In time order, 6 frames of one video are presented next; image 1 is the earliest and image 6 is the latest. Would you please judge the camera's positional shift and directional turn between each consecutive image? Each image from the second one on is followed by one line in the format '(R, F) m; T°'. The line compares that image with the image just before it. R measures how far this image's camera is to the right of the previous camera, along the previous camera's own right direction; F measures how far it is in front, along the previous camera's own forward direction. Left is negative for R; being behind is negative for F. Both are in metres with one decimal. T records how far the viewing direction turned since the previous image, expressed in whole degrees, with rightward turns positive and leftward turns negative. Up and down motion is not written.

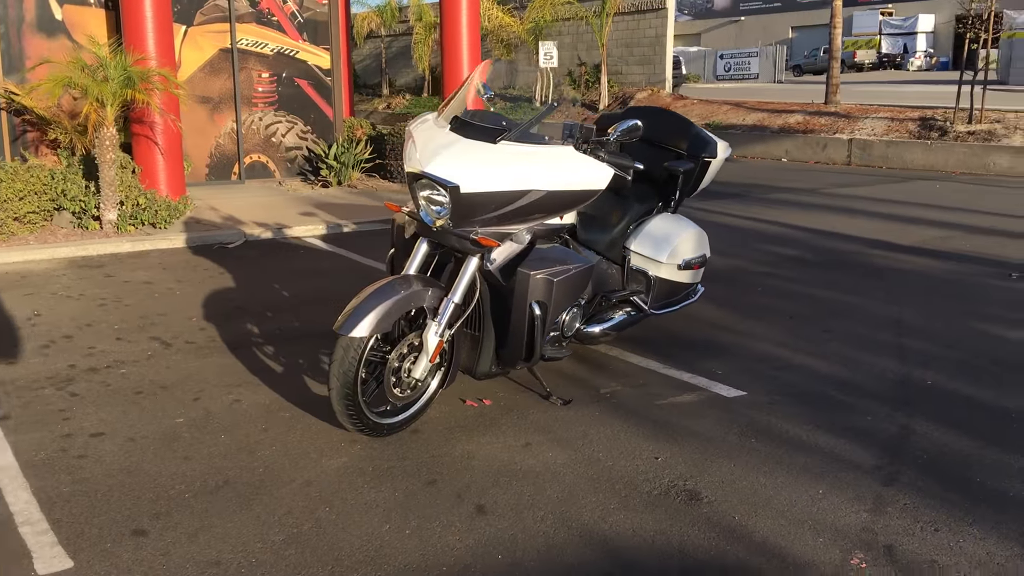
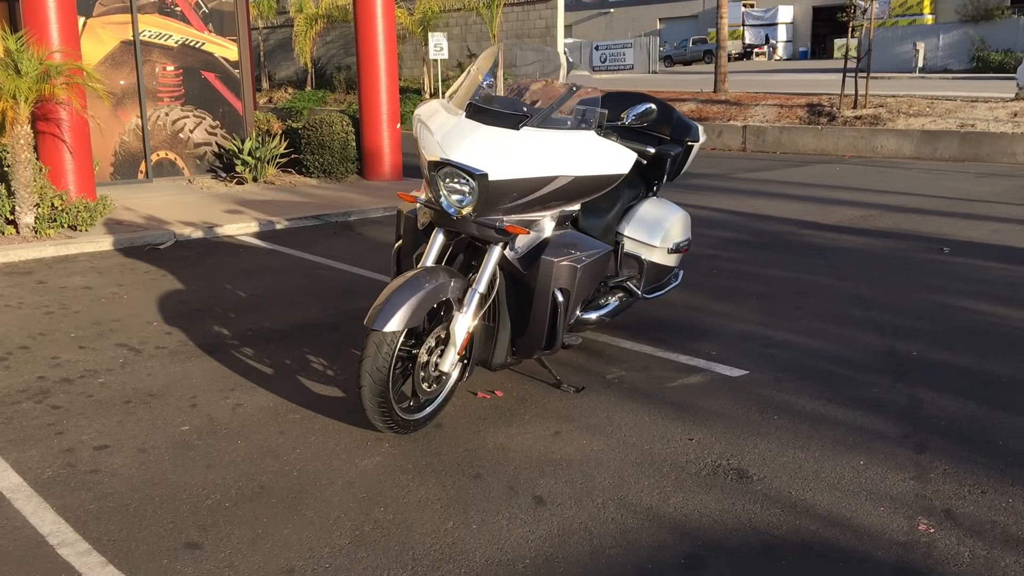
(-0.7, +0.1) m; +7°
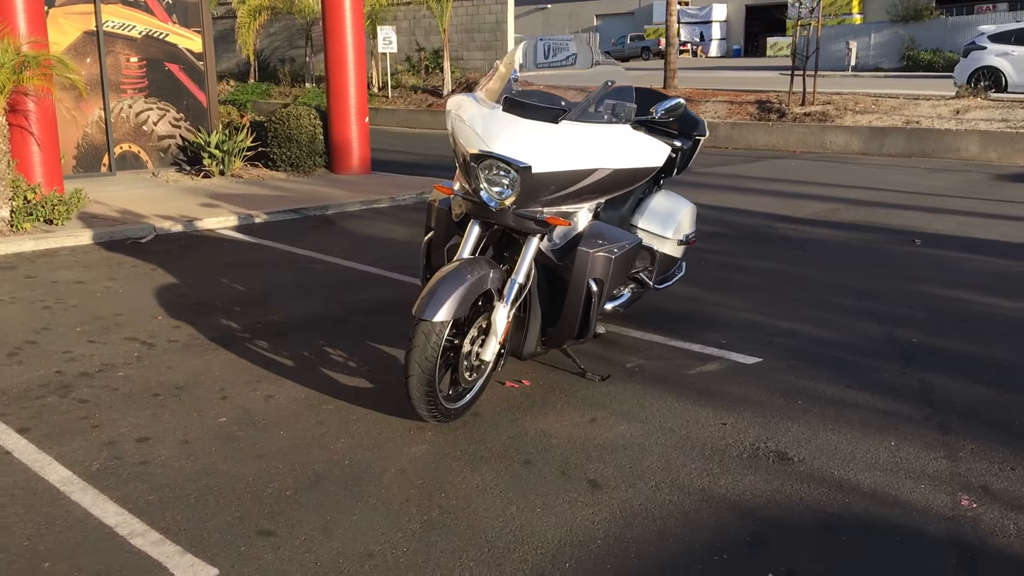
(-0.5, -0.1) m; +4°
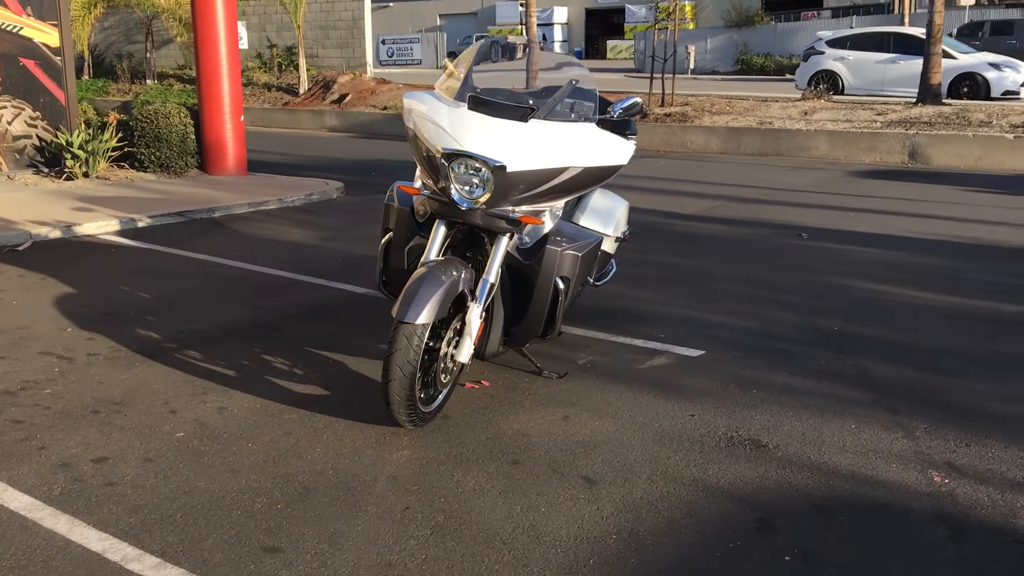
(-0.6, +0.1) m; +9°
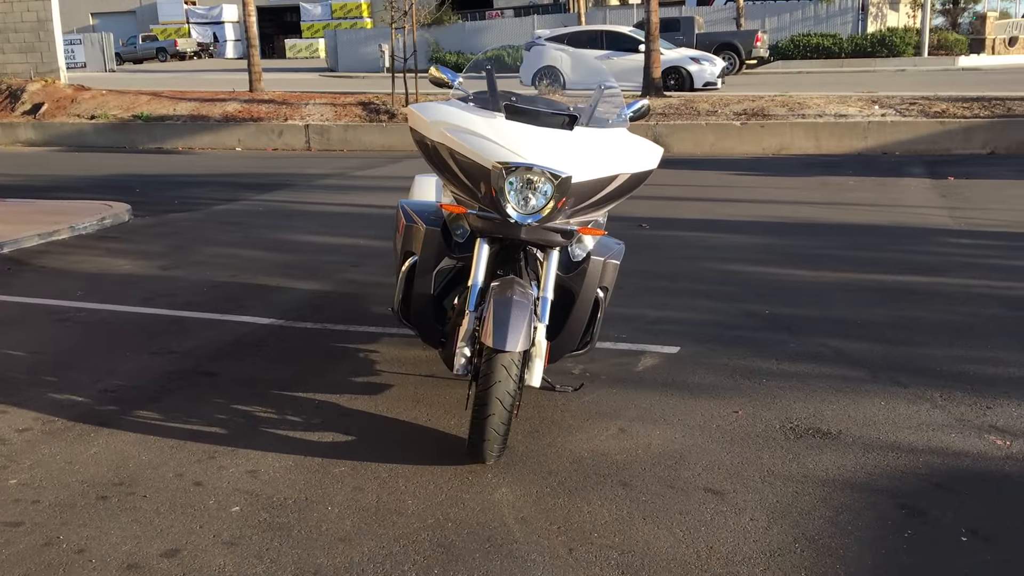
(-1.6, +0.5) m; +18°
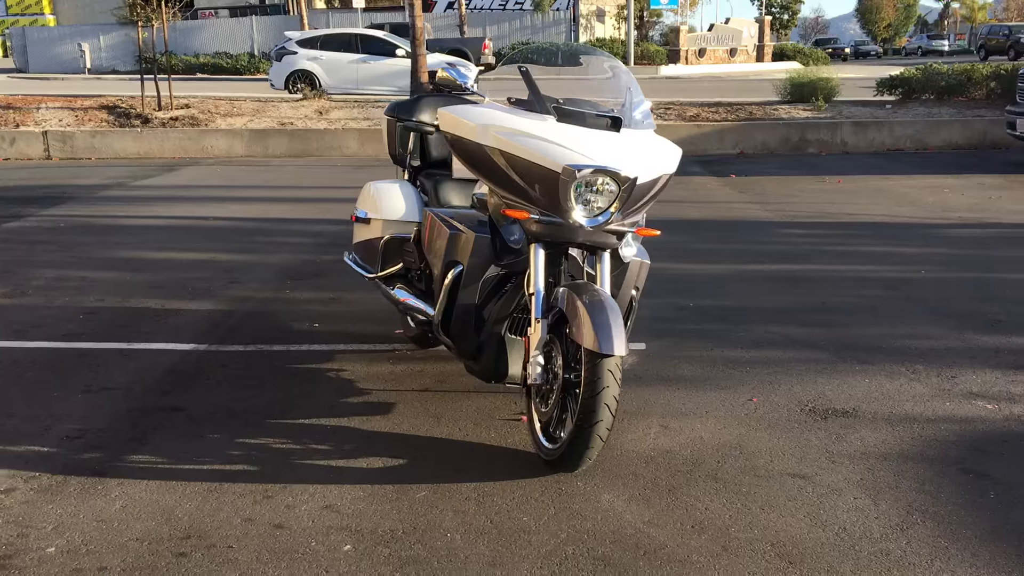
(-1.5, +0.3) m; +16°
